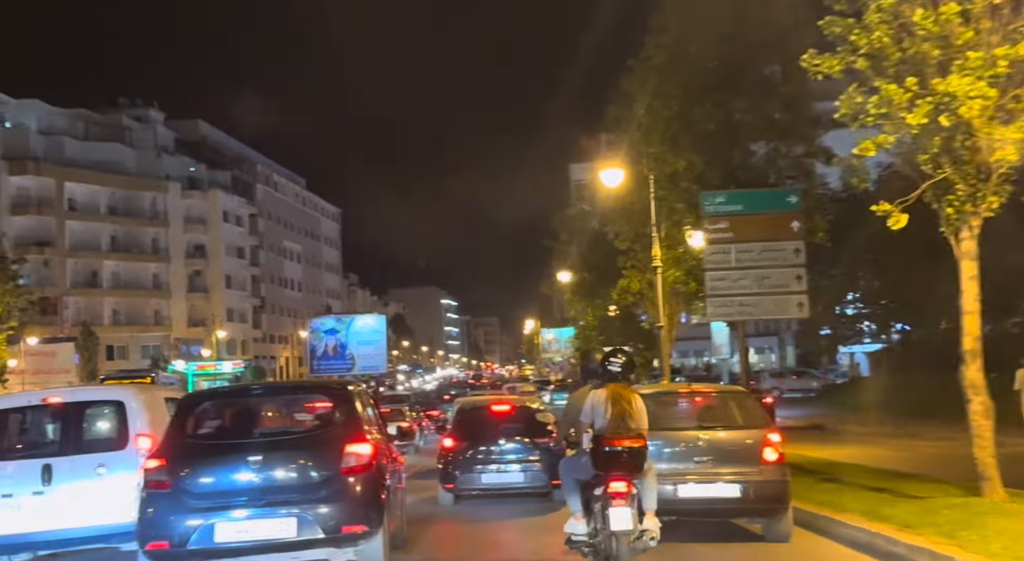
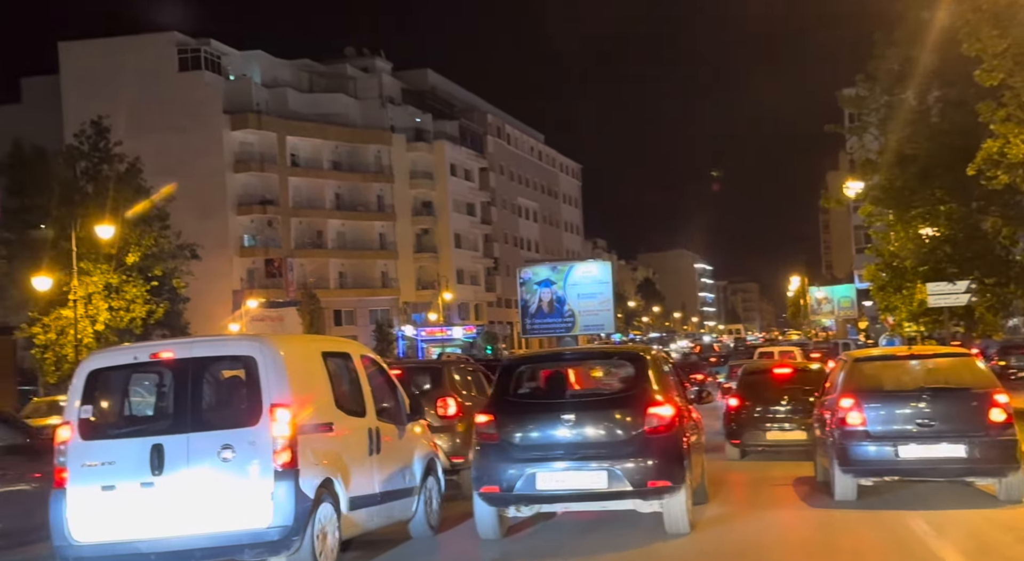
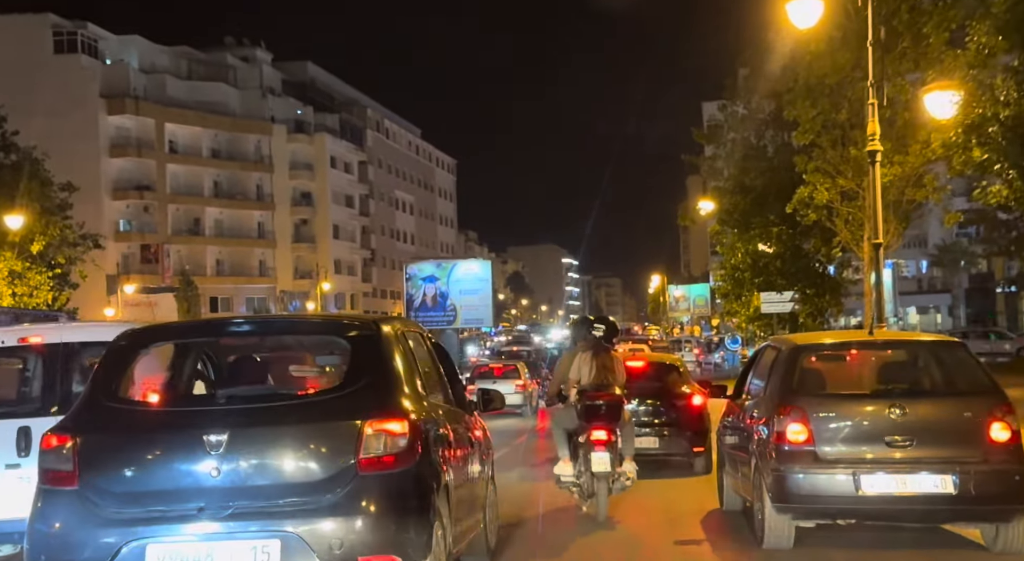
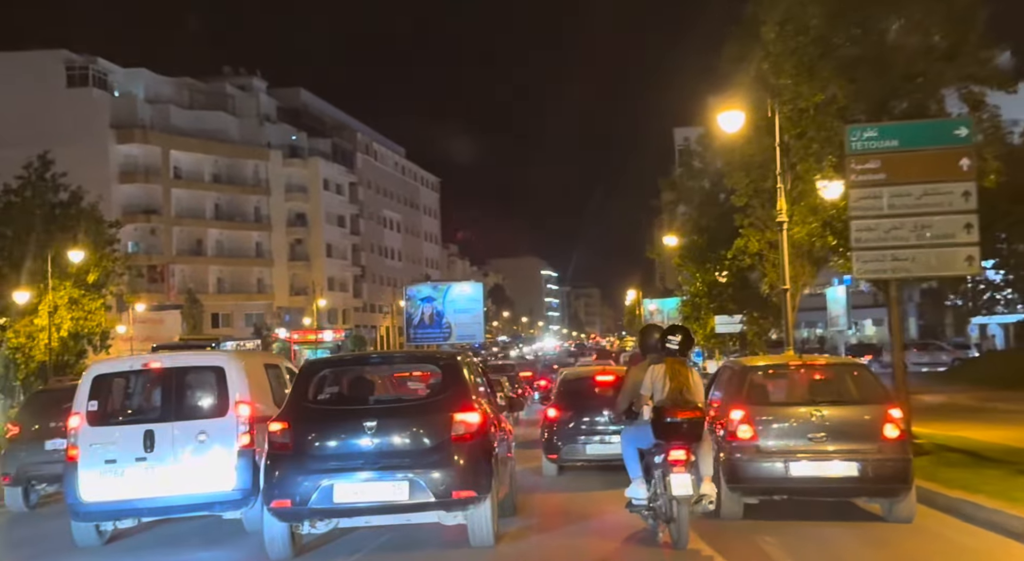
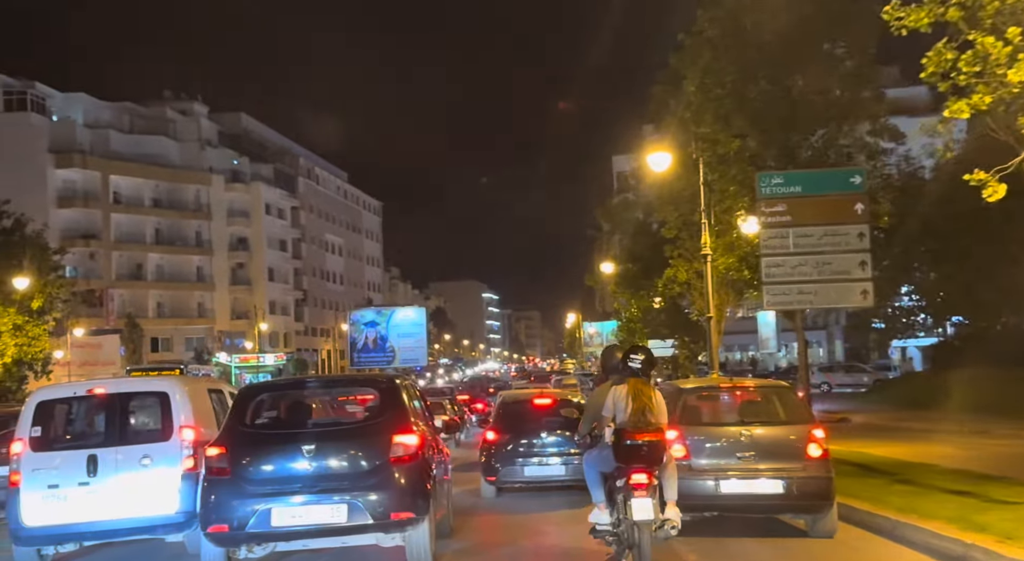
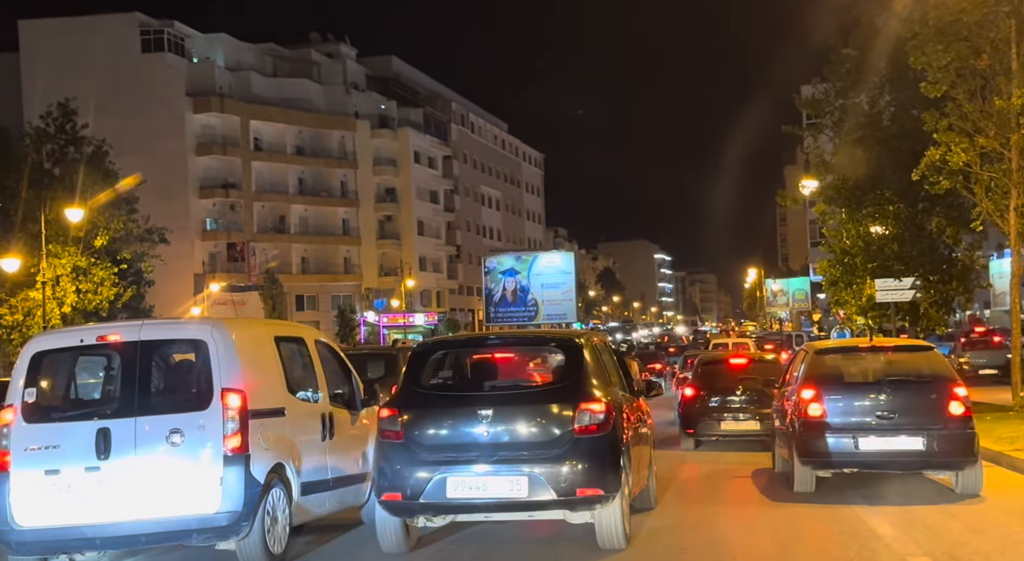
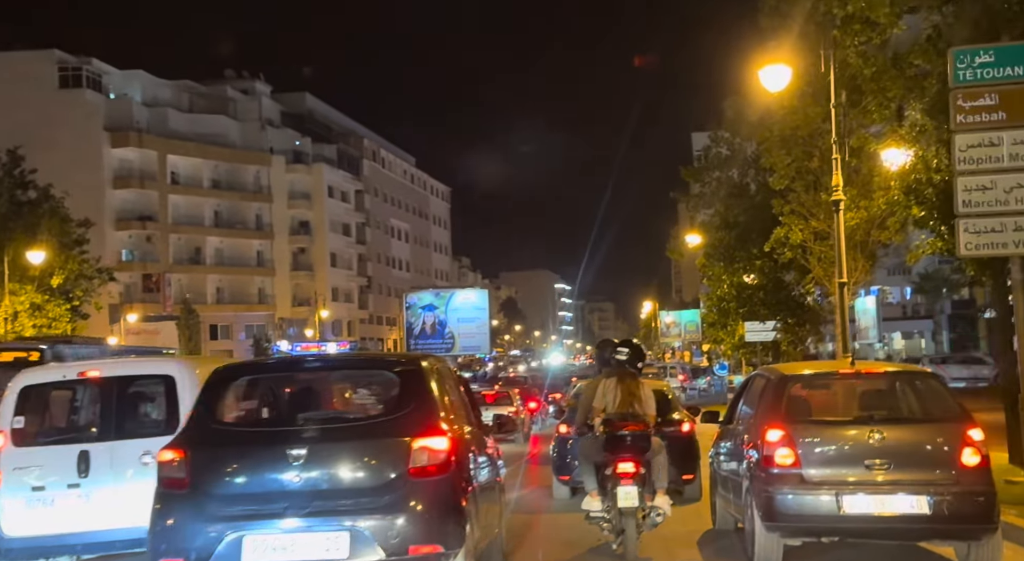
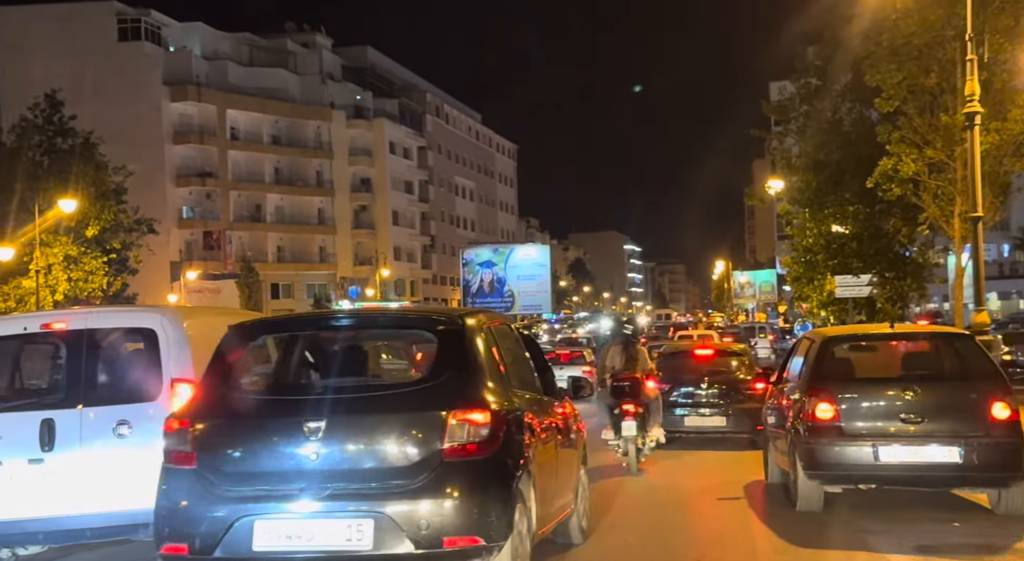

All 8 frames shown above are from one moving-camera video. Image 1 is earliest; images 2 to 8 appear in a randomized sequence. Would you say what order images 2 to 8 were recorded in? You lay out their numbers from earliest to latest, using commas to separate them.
5, 4, 7, 3, 8, 6, 2
